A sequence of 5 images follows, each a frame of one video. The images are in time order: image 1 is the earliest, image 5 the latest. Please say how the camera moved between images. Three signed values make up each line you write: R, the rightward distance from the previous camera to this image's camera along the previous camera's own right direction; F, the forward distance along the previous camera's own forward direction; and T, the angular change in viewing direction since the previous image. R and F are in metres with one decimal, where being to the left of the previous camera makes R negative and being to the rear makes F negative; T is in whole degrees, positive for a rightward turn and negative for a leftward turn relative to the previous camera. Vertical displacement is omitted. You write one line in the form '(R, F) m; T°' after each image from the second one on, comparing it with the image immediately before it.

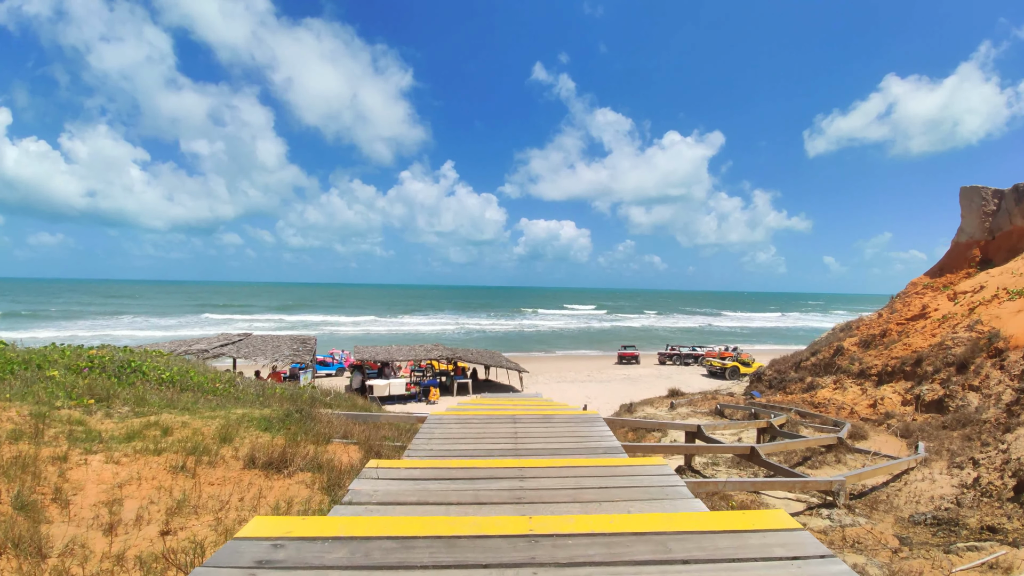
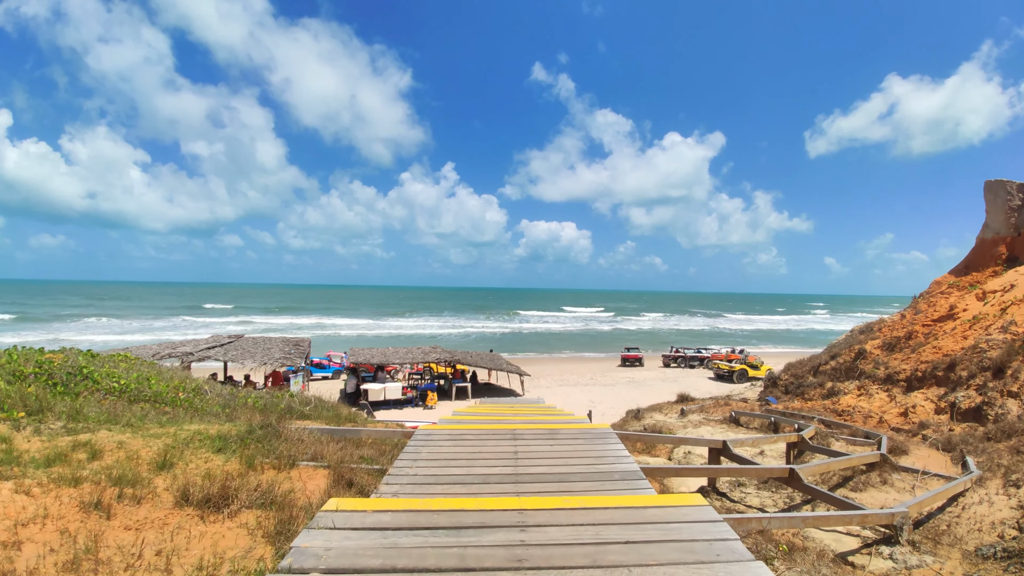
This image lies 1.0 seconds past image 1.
(0.0, +0.7) m; 0°
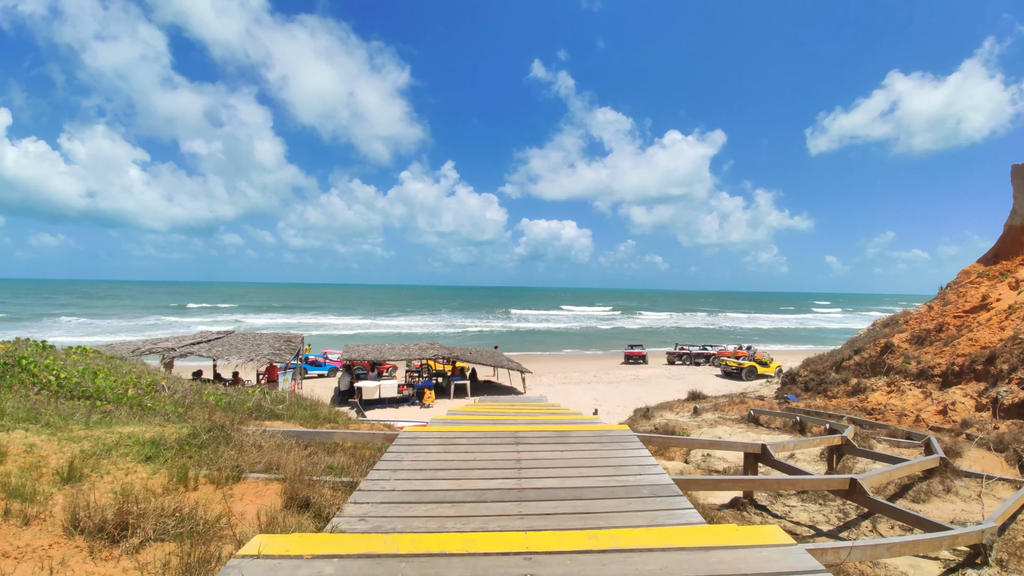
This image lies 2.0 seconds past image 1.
(0.0, +0.8) m; 0°
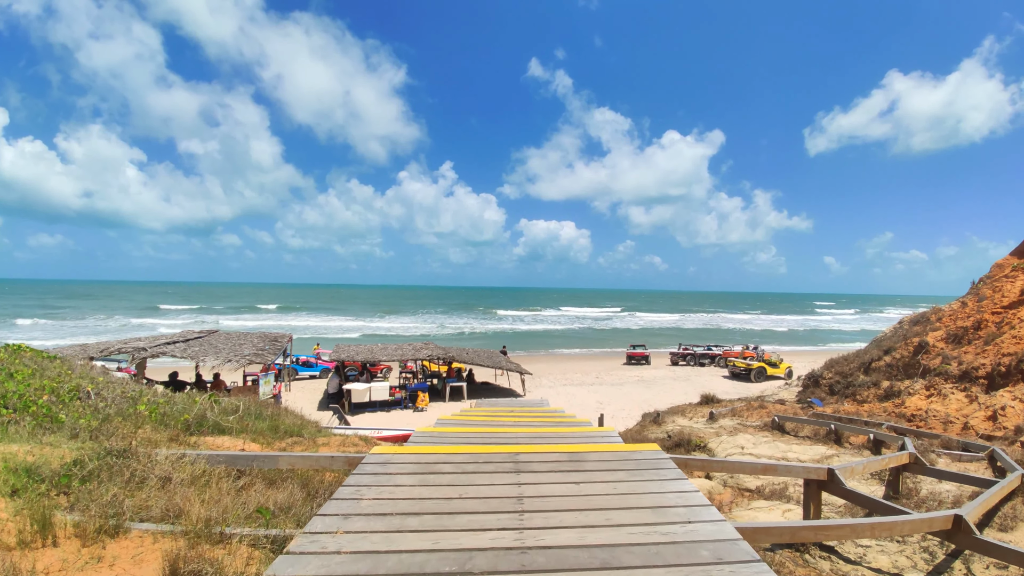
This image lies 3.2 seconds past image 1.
(0.0, +0.9) m; 0°
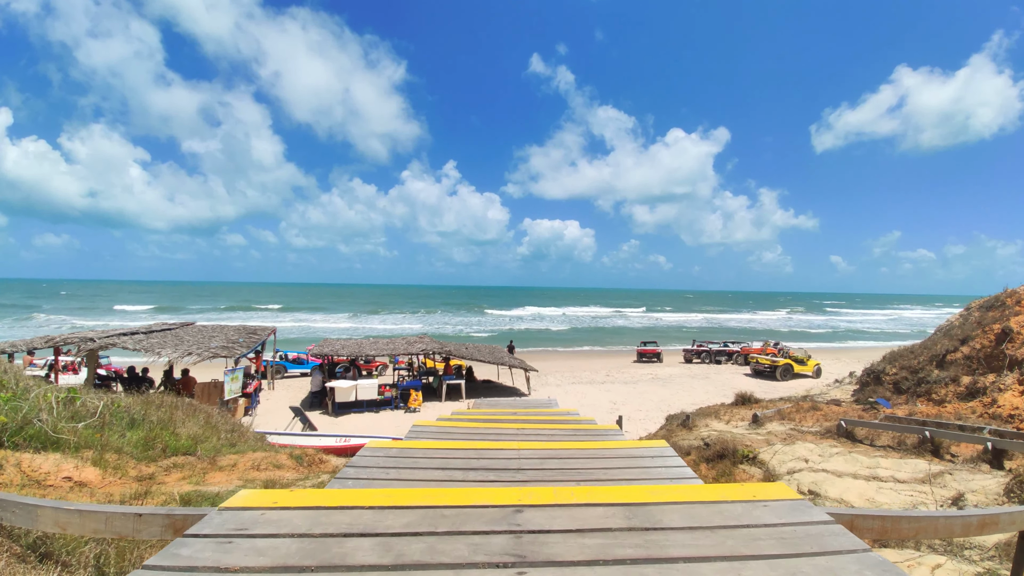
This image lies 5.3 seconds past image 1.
(0.0, +1.6) m; 0°
